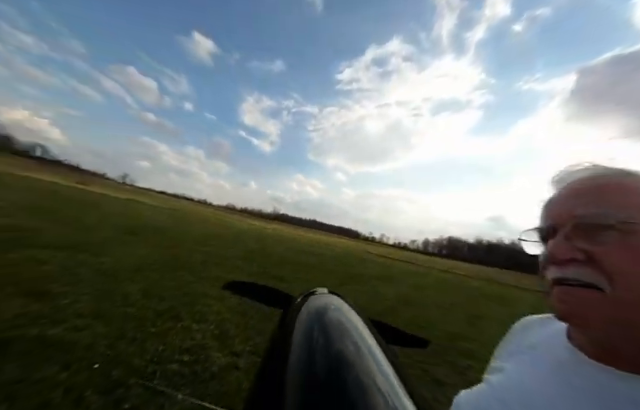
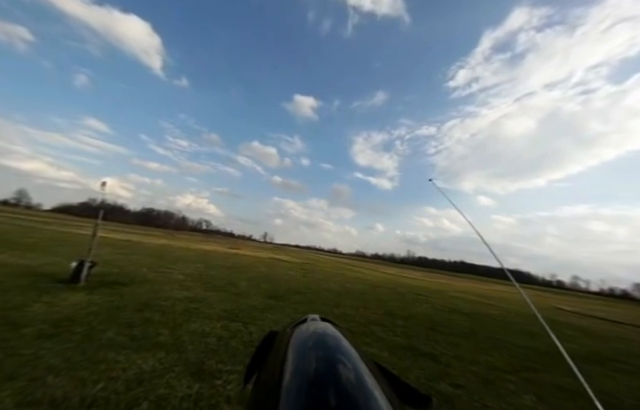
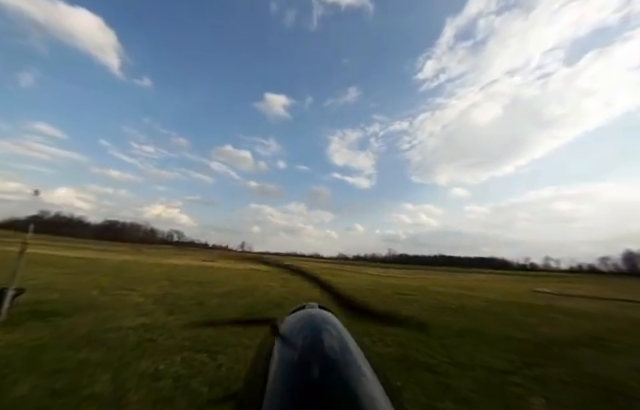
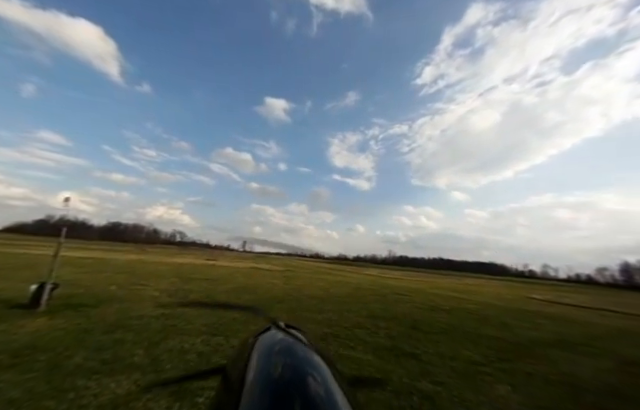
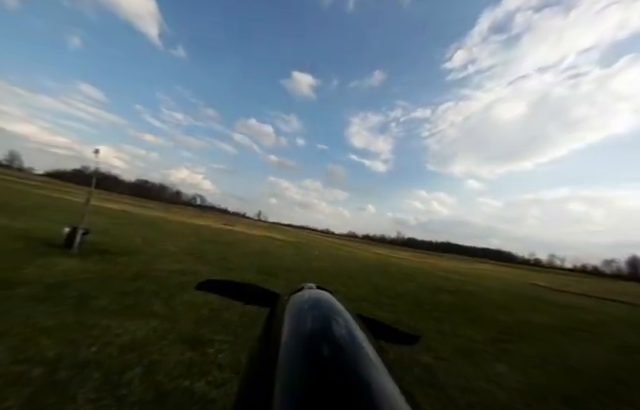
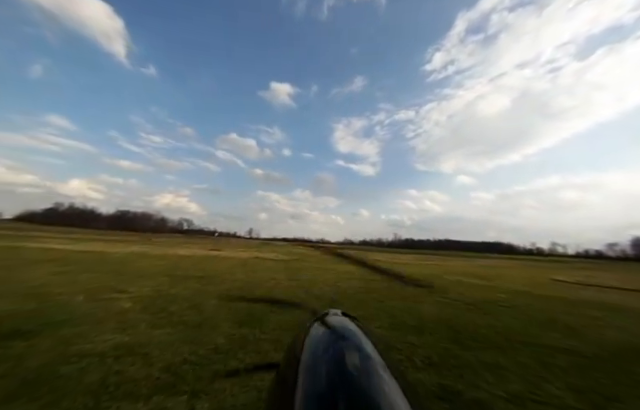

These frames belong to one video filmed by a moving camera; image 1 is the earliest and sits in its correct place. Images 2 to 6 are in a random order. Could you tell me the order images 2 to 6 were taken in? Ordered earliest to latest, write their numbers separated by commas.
5, 2, 4, 3, 6
